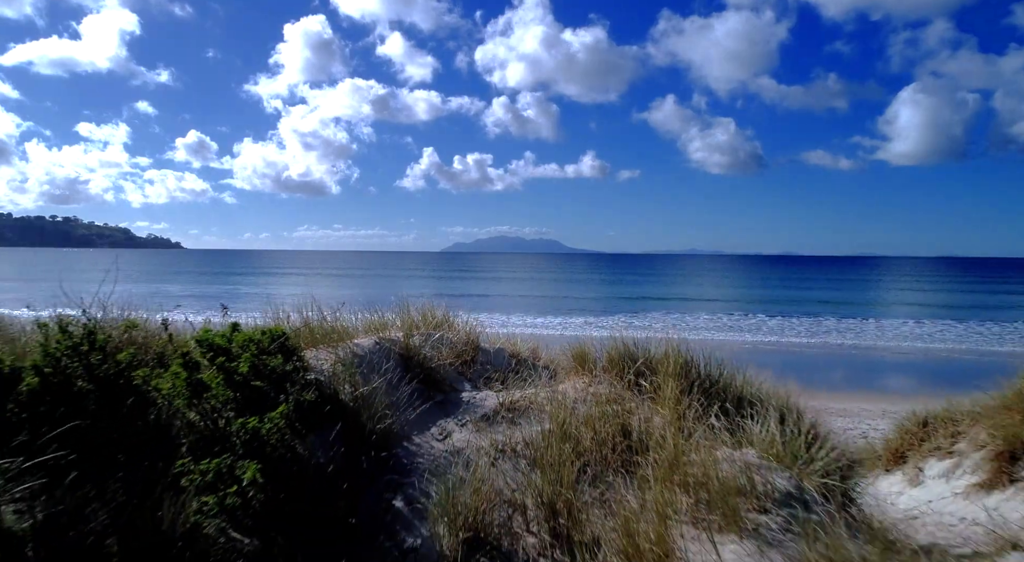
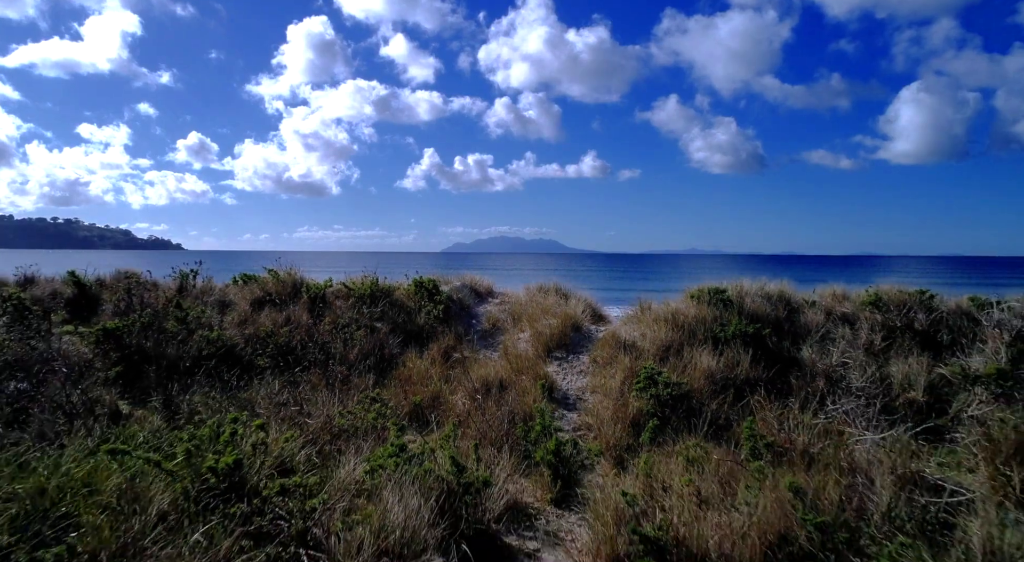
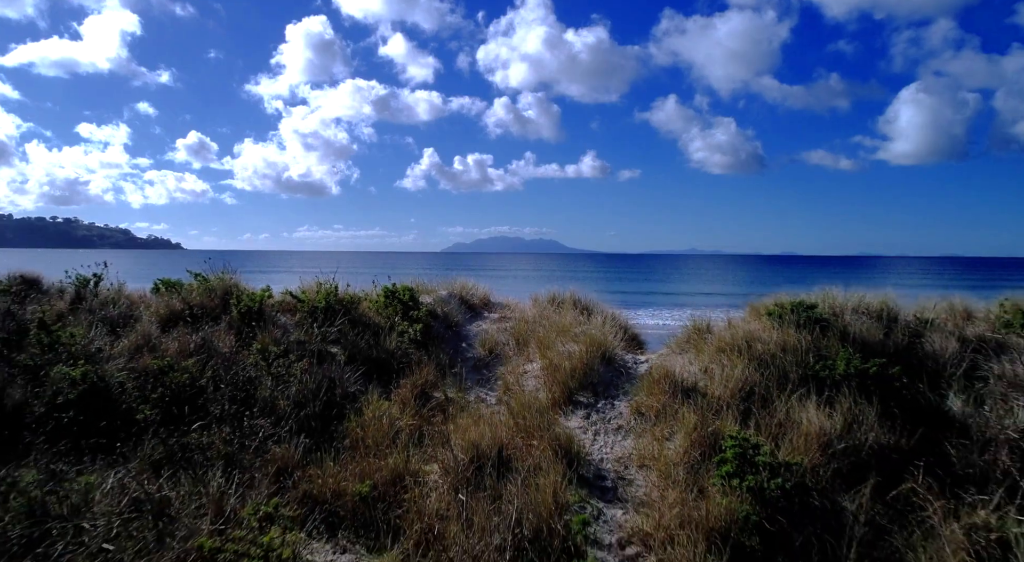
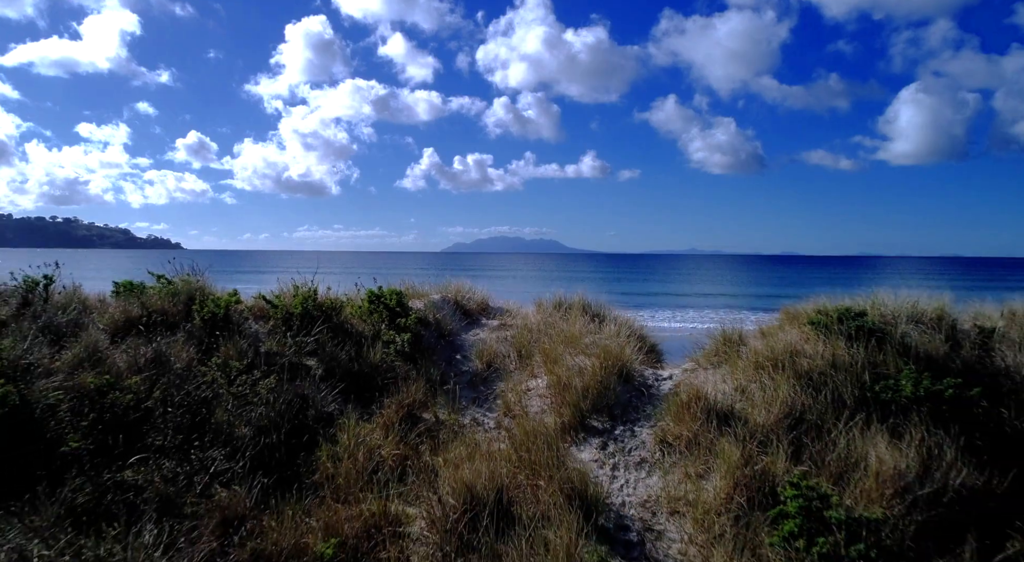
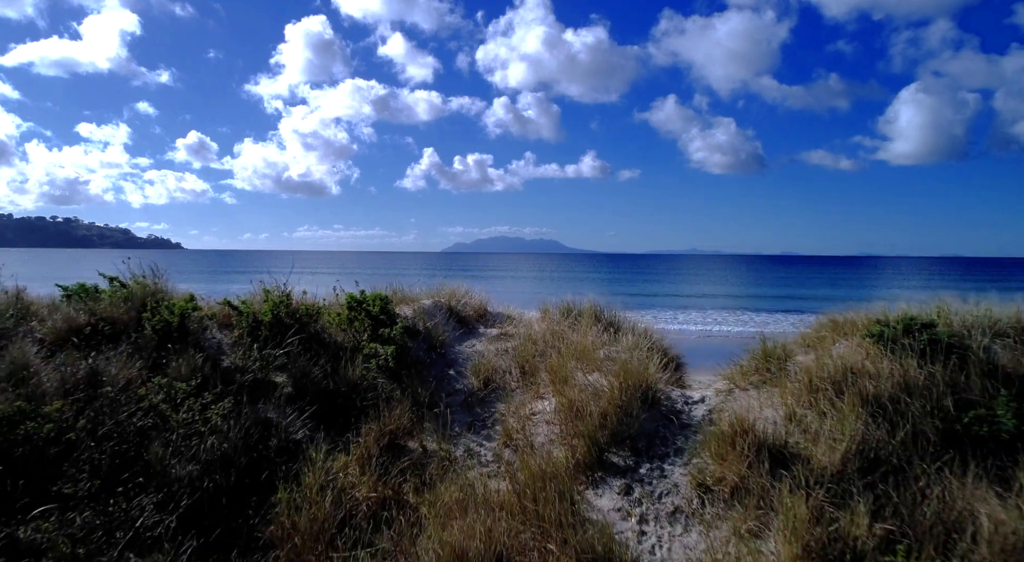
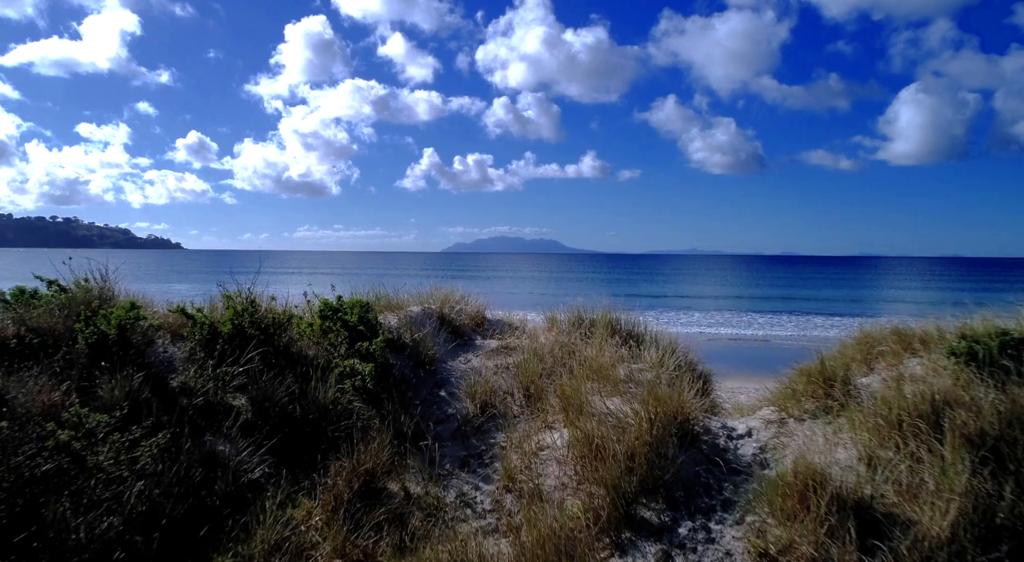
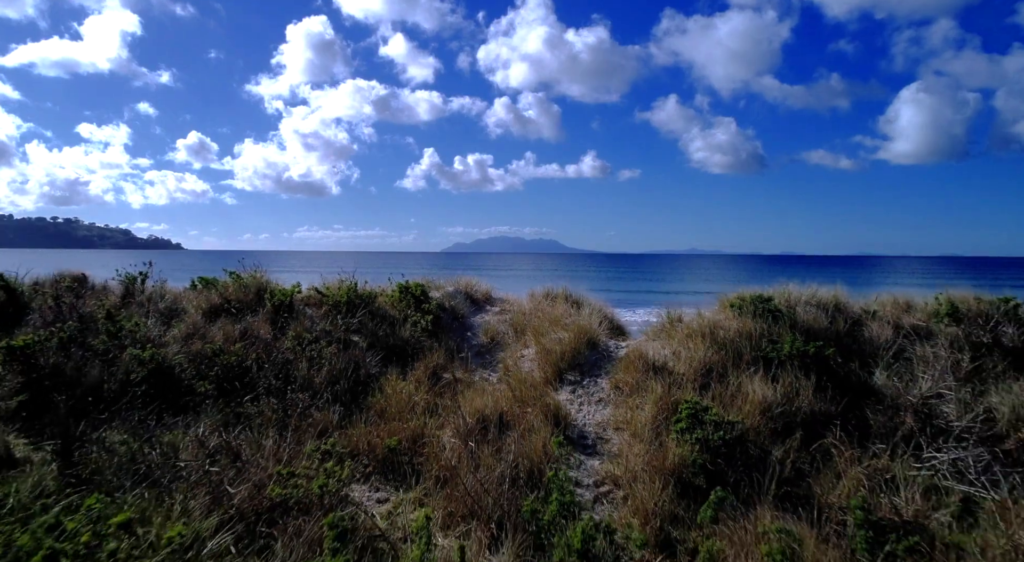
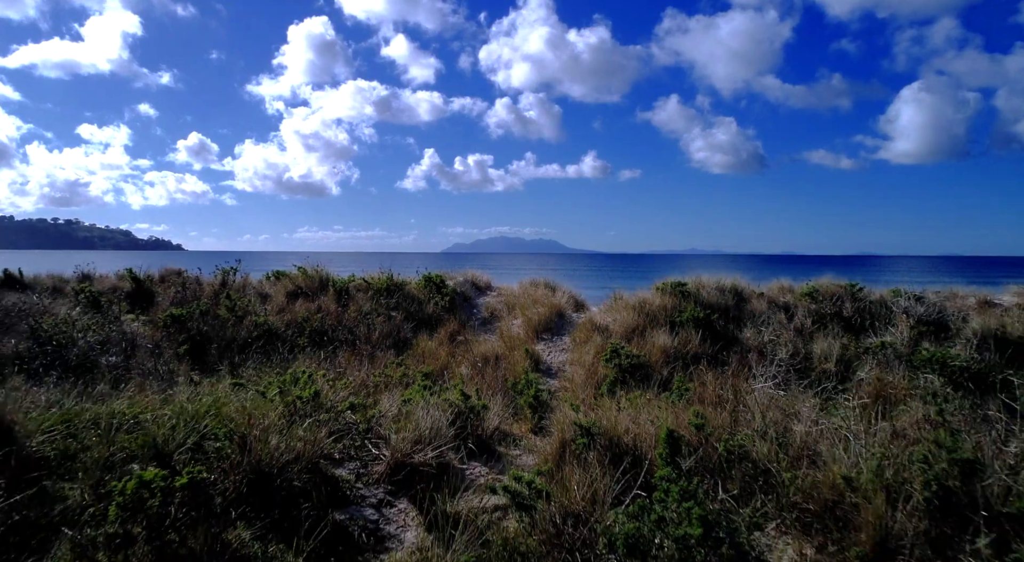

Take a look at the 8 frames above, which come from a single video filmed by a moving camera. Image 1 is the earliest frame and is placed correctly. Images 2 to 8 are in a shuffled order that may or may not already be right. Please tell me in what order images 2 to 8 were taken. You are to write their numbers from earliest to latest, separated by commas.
6, 5, 4, 3, 7, 2, 8
